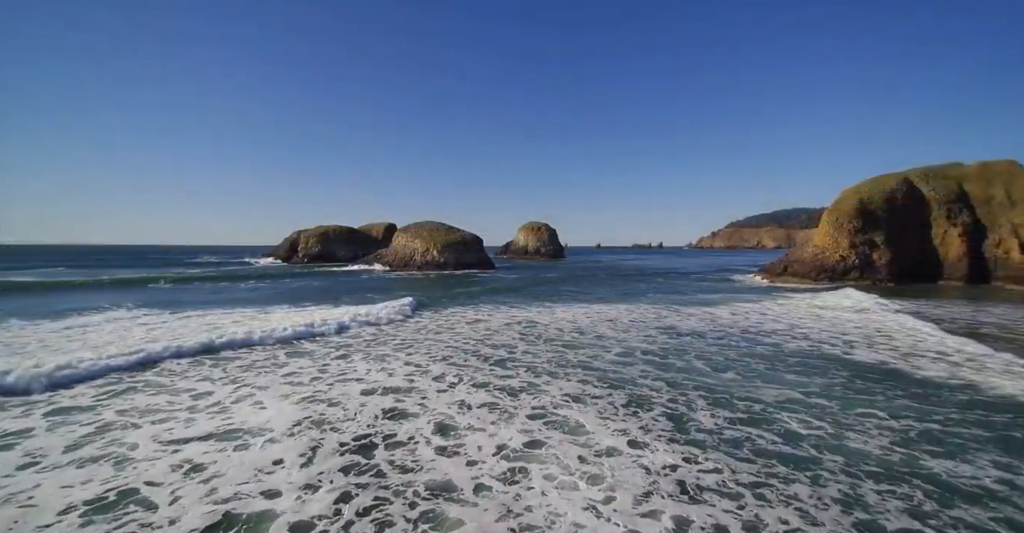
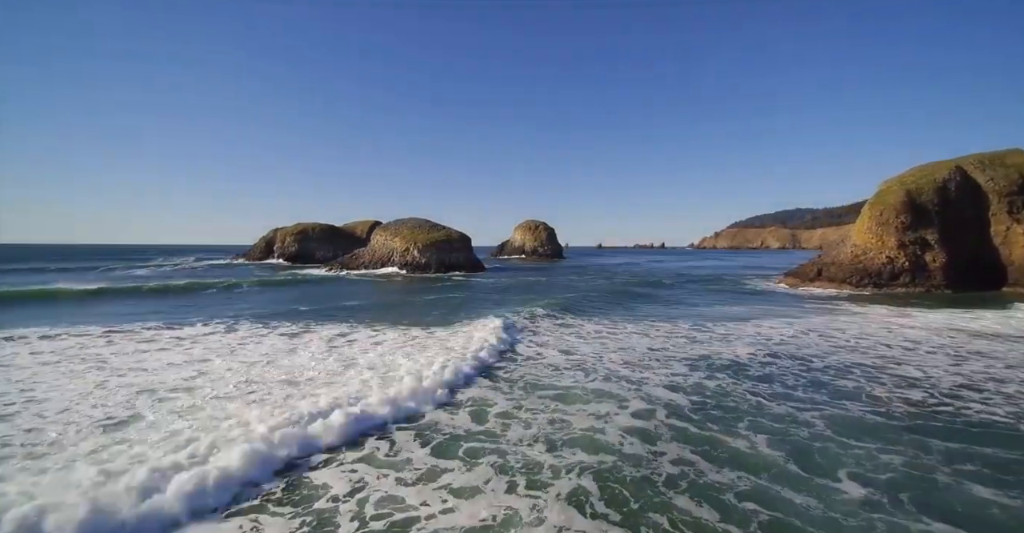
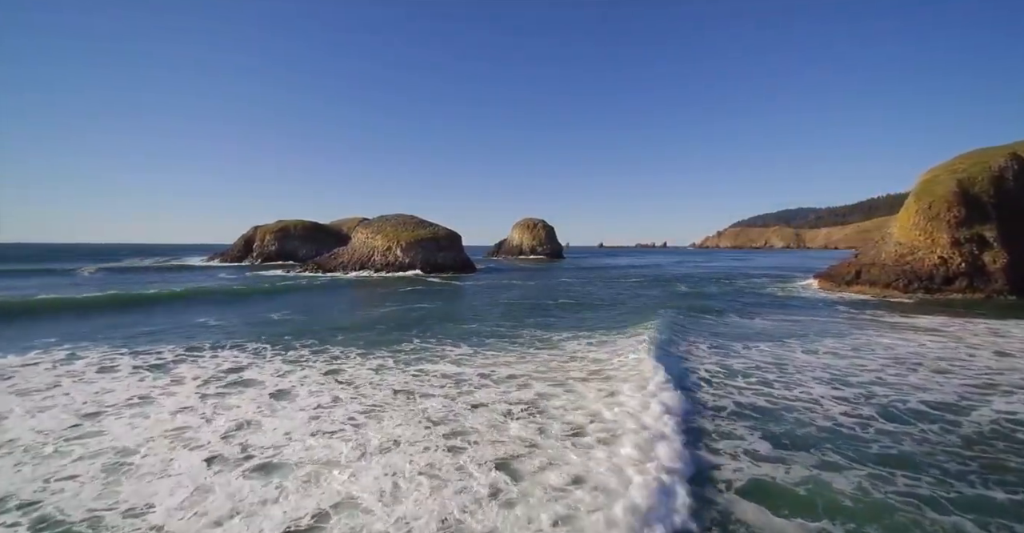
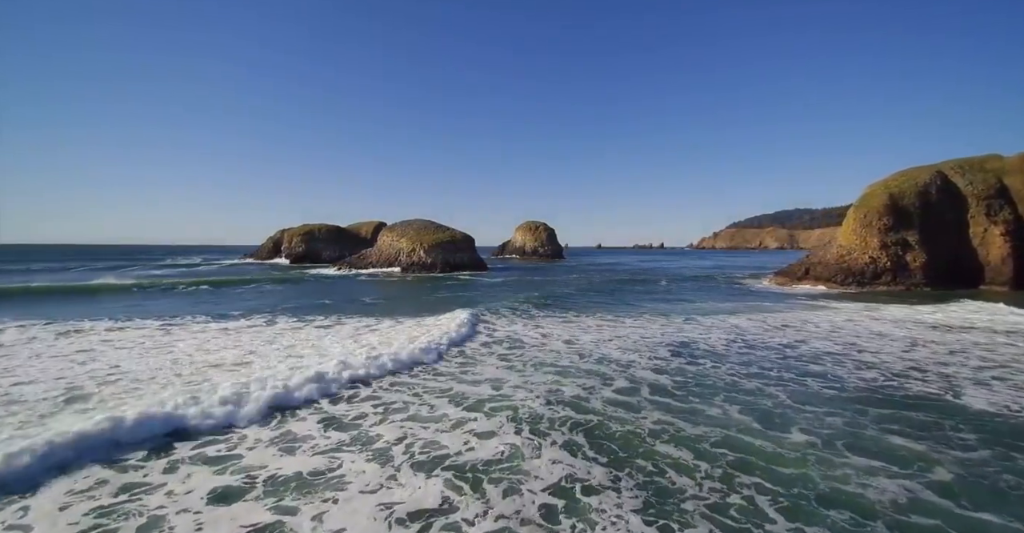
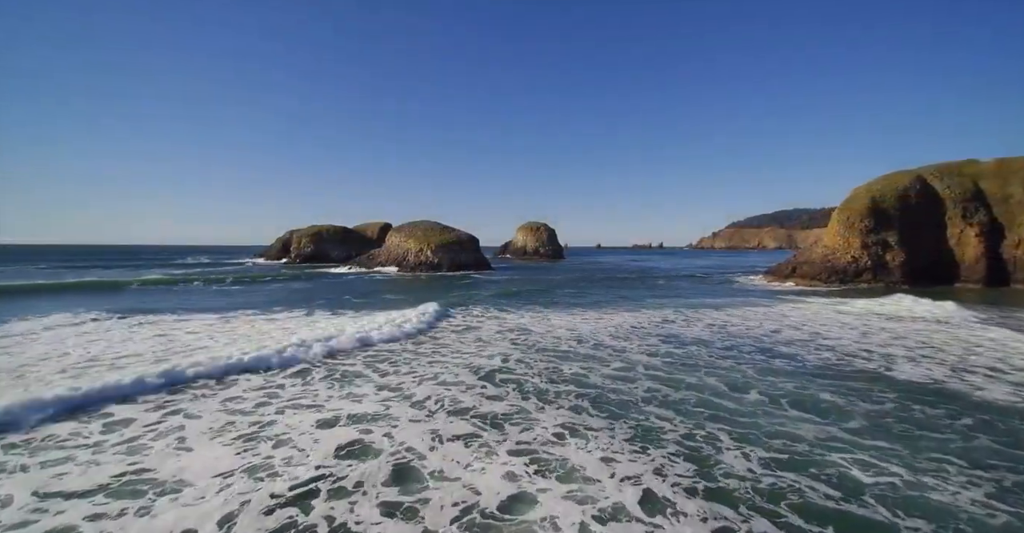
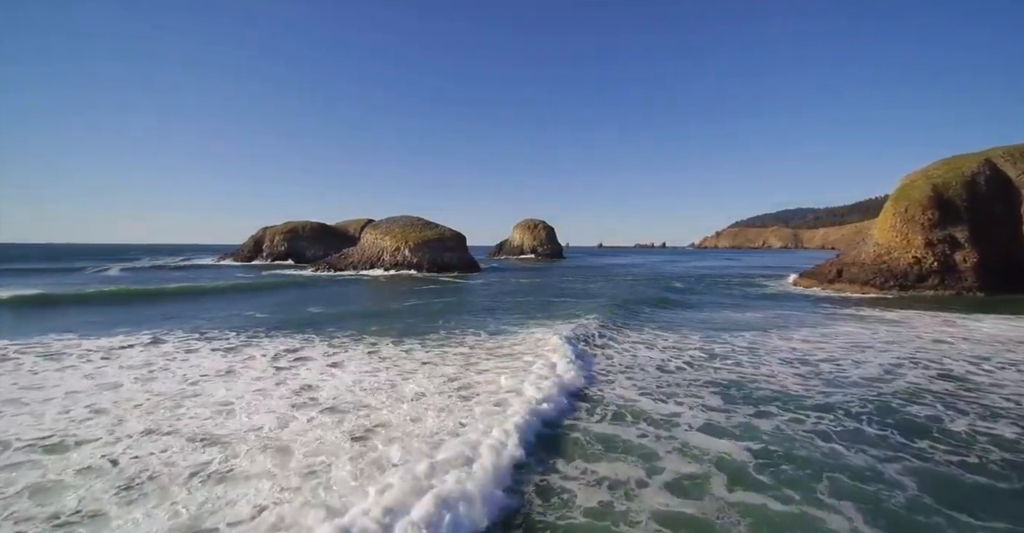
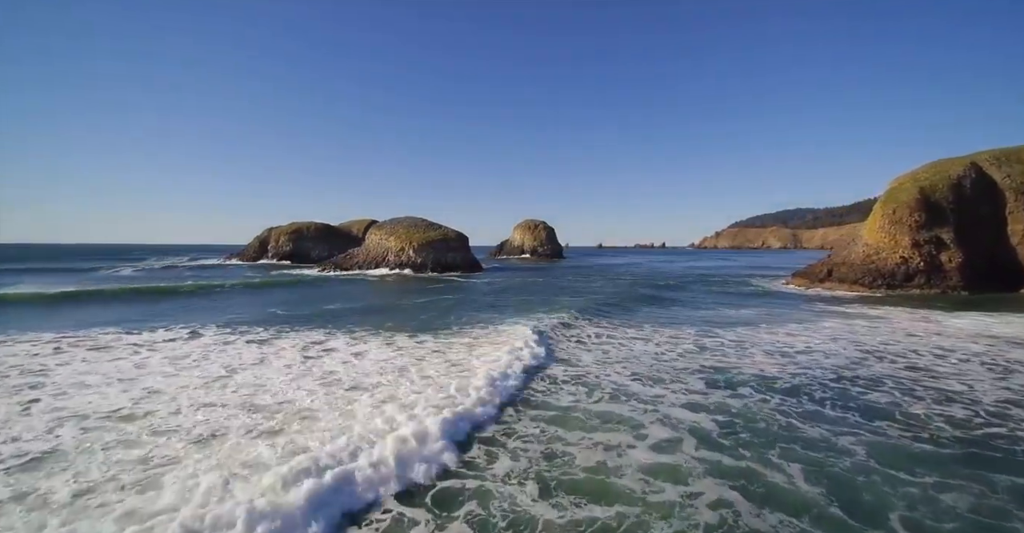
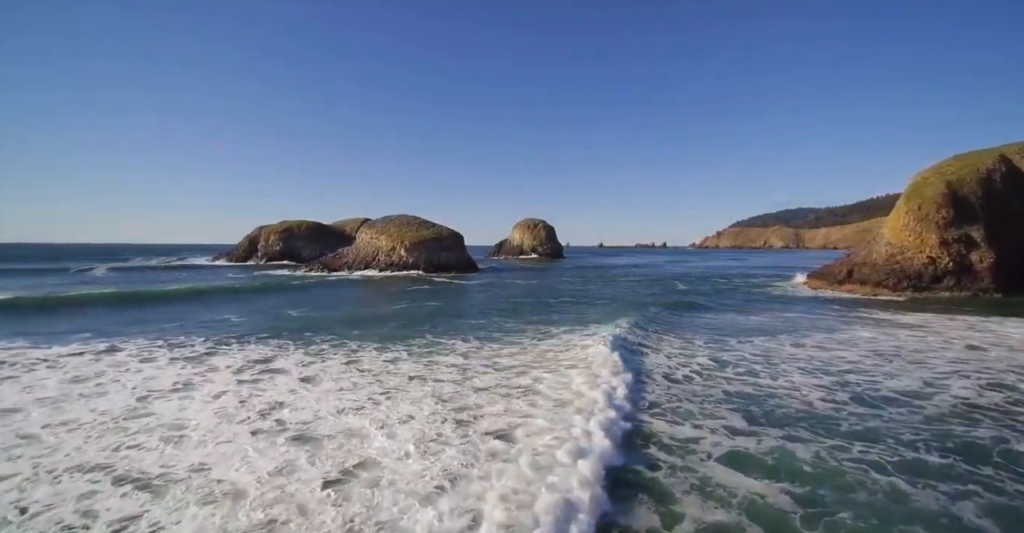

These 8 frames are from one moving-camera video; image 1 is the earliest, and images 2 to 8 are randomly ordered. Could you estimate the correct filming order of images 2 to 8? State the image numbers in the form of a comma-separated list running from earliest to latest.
5, 4, 2, 7, 6, 8, 3
